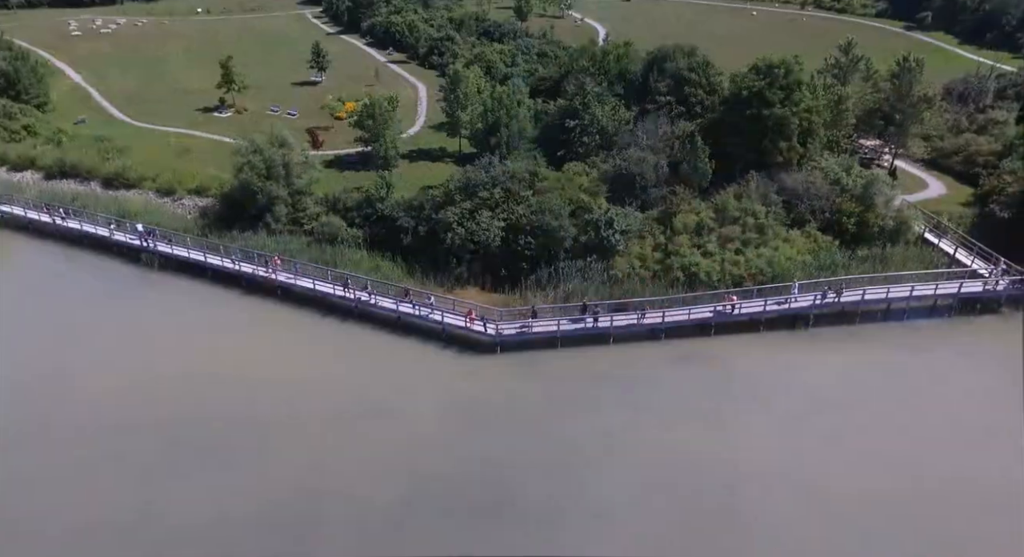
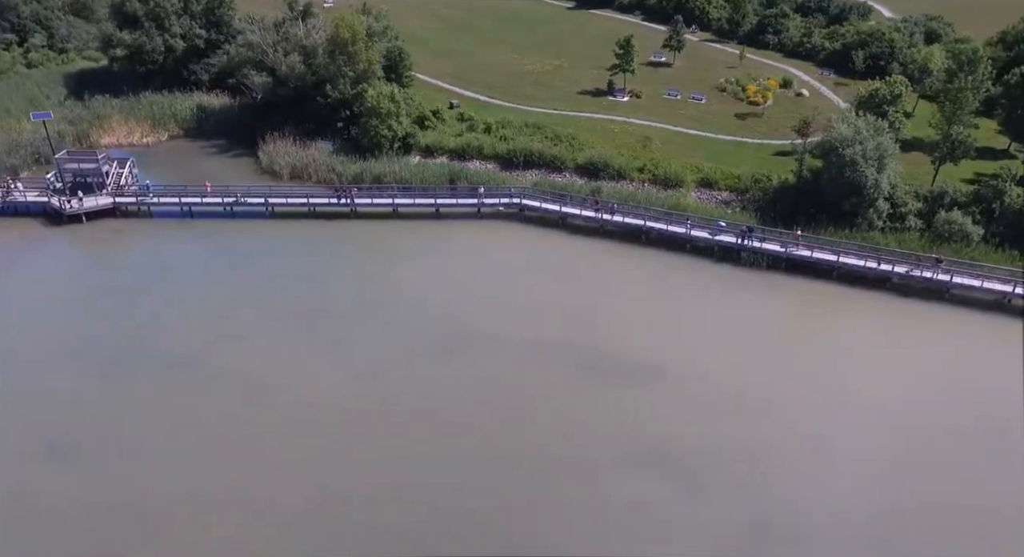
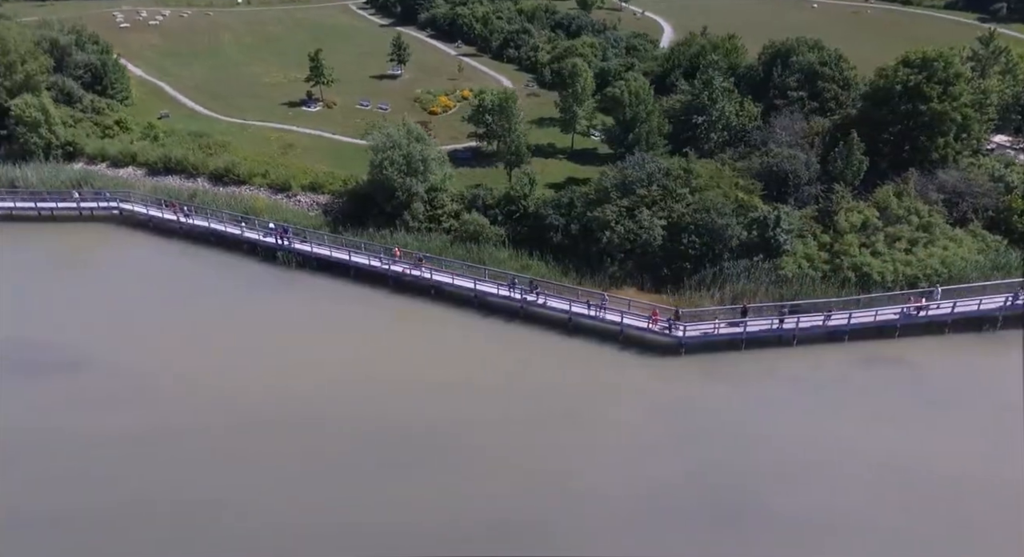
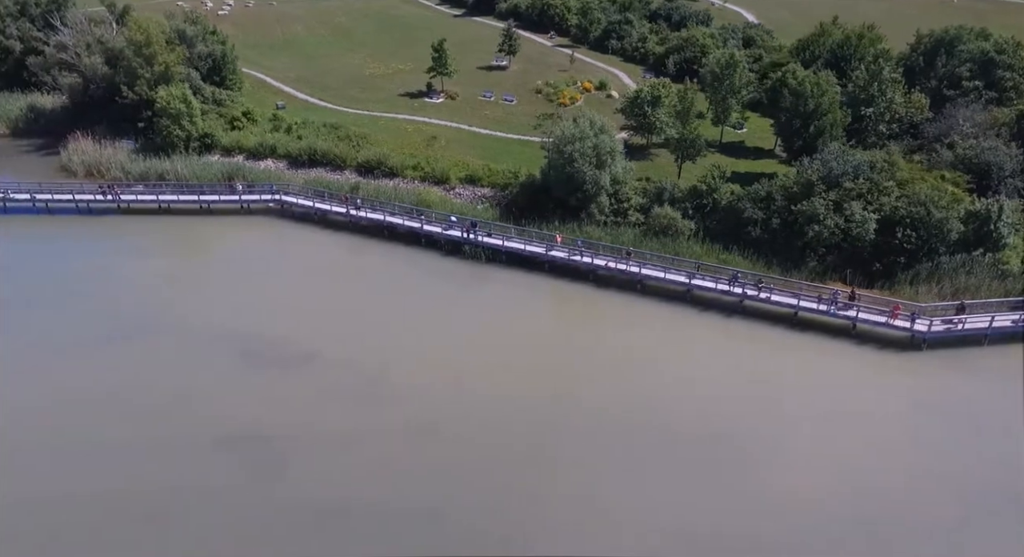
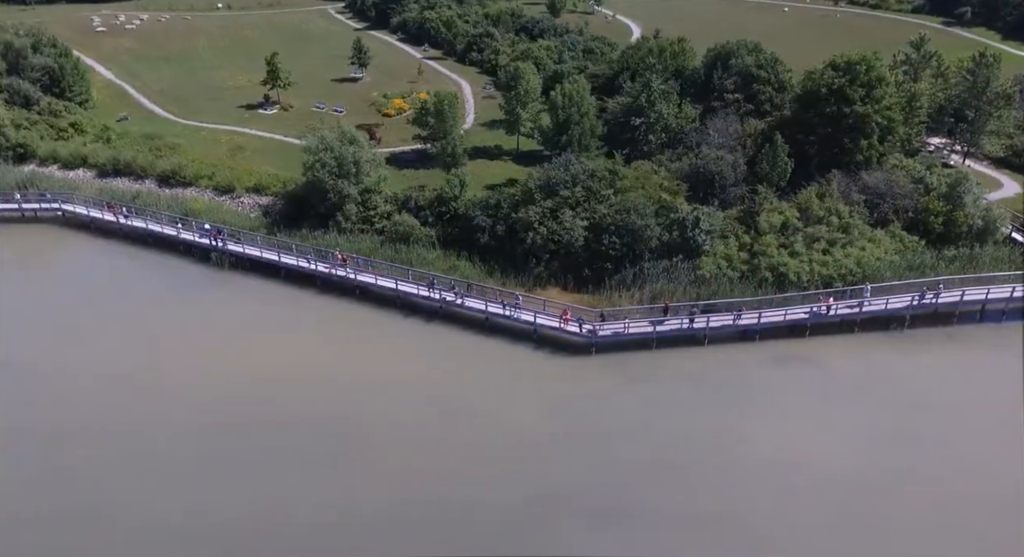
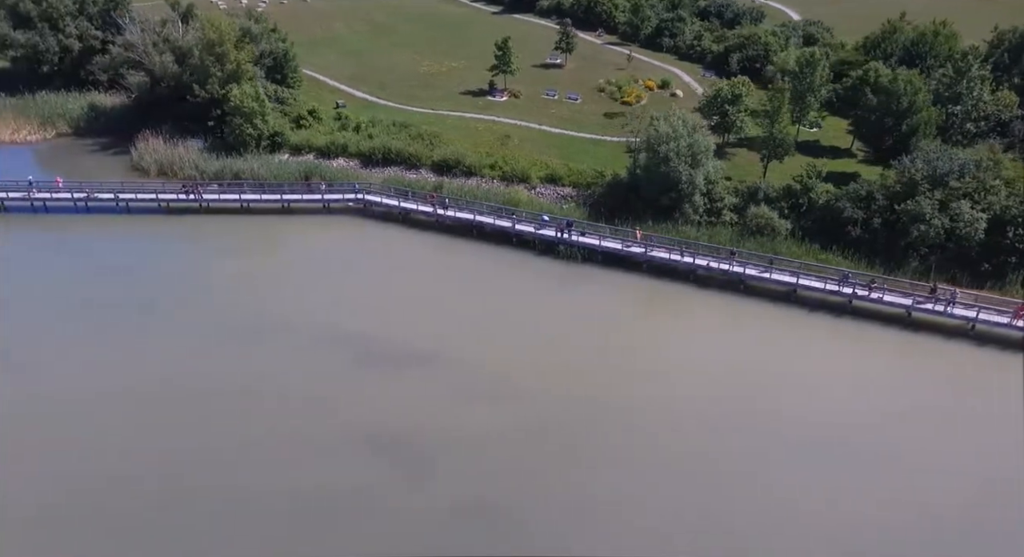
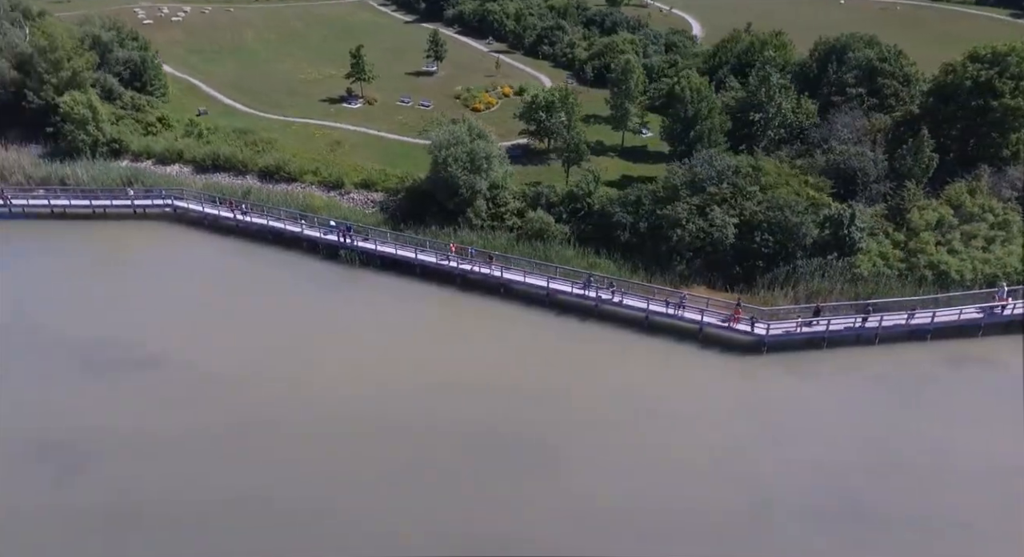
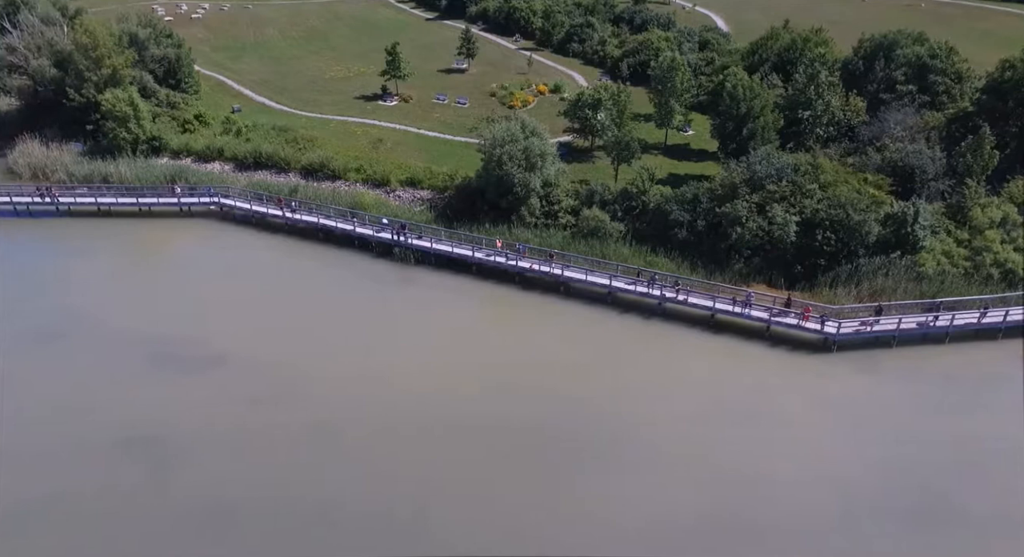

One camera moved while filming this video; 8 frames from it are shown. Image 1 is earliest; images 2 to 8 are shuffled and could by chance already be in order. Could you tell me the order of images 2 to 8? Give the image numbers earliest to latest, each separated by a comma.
5, 3, 7, 8, 4, 6, 2
